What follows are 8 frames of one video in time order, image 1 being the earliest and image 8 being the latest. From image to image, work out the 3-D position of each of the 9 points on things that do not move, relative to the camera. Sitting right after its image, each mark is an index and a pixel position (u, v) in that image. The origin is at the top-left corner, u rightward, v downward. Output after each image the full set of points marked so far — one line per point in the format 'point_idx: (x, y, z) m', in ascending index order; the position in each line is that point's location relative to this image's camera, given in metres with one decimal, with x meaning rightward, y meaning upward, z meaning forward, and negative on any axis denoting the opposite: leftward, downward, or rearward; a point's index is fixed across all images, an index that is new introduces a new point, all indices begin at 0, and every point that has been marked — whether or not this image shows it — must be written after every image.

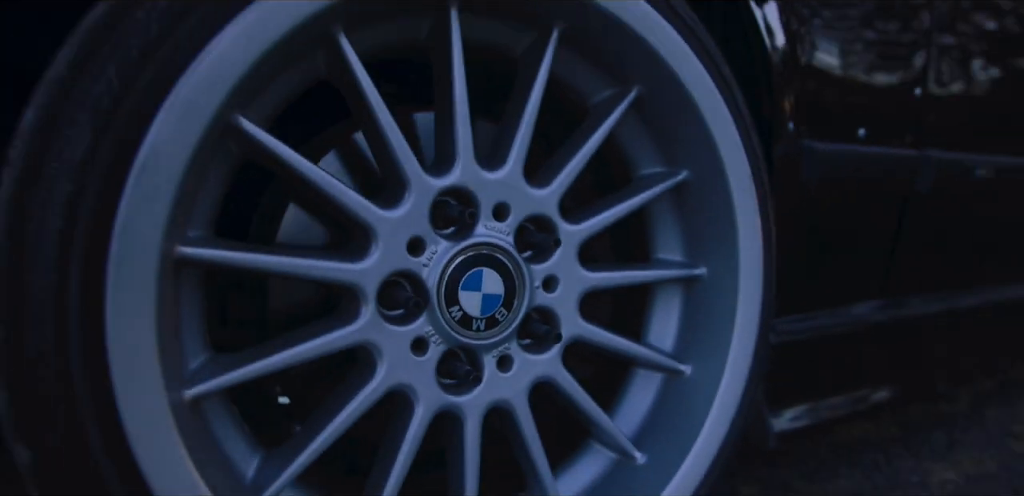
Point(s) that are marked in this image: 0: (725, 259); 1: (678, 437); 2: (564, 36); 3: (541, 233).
0: (+0.2, 0.0, +0.8) m
1: (+0.2, -0.2, +0.8) m
2: (+0.1, +0.2, +0.7) m
3: (0.0, 0.0, +0.7) m
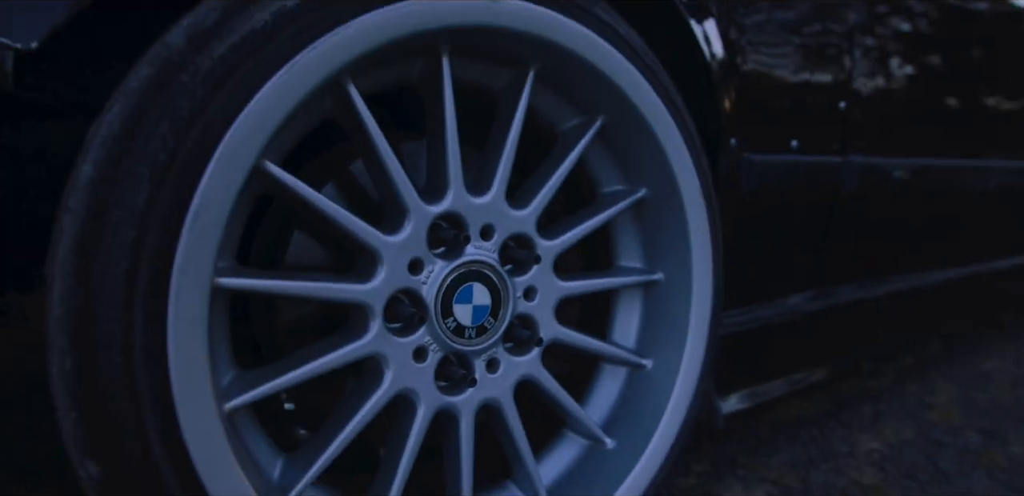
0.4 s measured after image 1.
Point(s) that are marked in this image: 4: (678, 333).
0: (+0.2, 0.0, +0.9) m
1: (+0.2, -0.2, +0.9) m
2: (0.0, +0.2, +0.8) m
3: (0.0, 0.0, +0.8) m
4: (+0.2, -0.1, +0.9) m
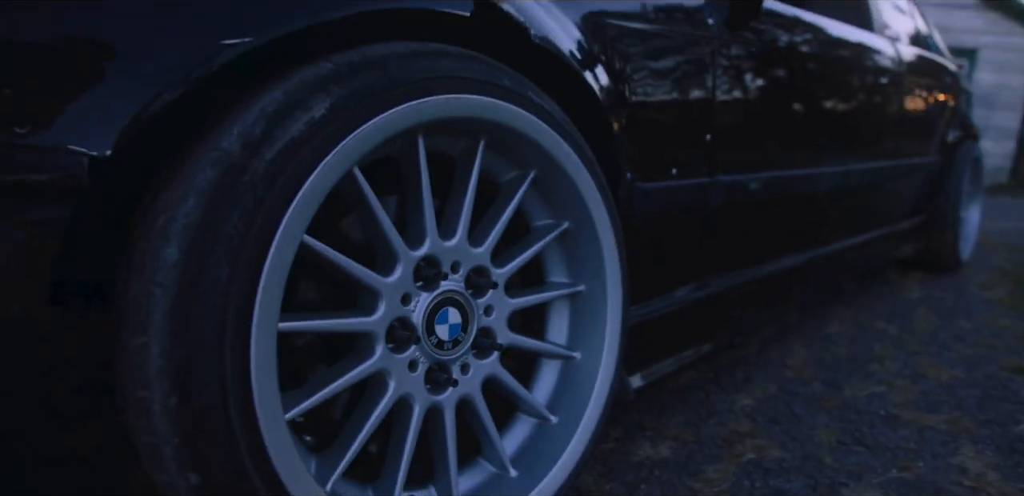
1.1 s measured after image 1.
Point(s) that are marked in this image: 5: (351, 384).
0: (+0.1, -0.1, +1.2) m
1: (+0.1, -0.3, +1.2) m
2: (0.0, +0.2, +1.1) m
3: (0.0, 0.0, +1.1) m
4: (+0.1, -0.1, +1.2) m
5: (-0.2, -0.2, +0.9) m
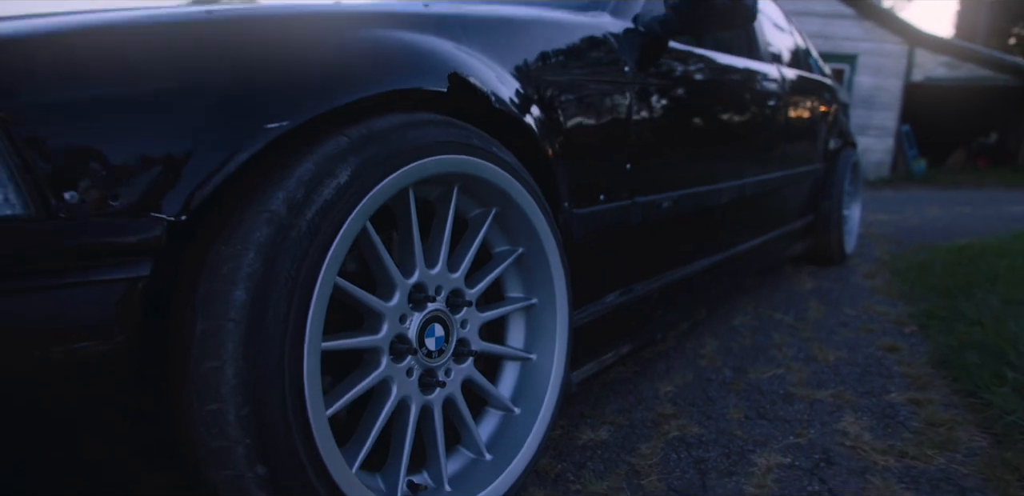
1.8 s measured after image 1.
0: (+0.1, -0.1, +1.5) m
1: (0.0, -0.3, +1.5) m
2: (-0.1, +0.1, +1.3) m
3: (-0.1, -0.1, +1.3) m
4: (+0.1, -0.2, +1.5) m
5: (-0.2, -0.2, +1.2) m
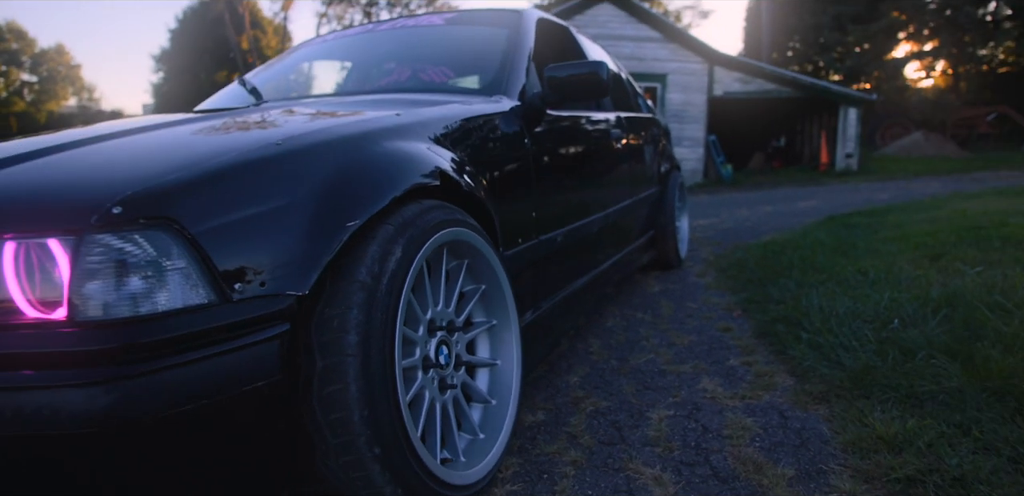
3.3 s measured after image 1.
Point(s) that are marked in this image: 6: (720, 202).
0: (0.0, -0.2, +2.1) m
1: (0.0, -0.4, +2.0) m
2: (-0.2, 0.0, +1.9) m
3: (-0.2, -0.2, +1.9) m
4: (0.0, -0.3, +2.1) m
5: (-0.2, -0.3, +1.7) m
6: (+3.0, +0.7, +10.2) m
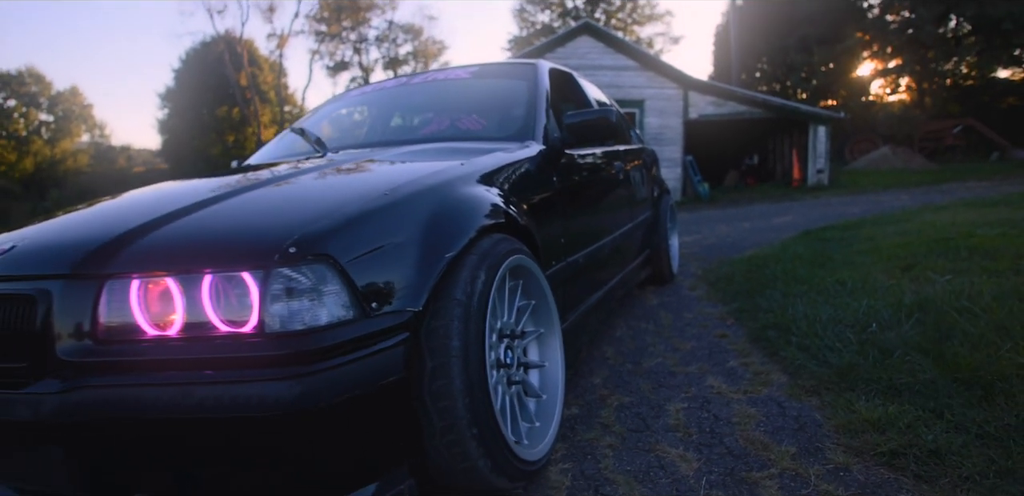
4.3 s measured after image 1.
0: (+0.1, -0.3, +2.5) m
1: (+0.1, -0.5, +2.5) m
2: (0.0, -0.1, +2.3) m
3: (0.0, -0.3, +2.3) m
4: (+0.1, -0.4, +2.5) m
5: (-0.1, -0.4, +2.2) m
6: (+2.9, +0.4, +10.8) m
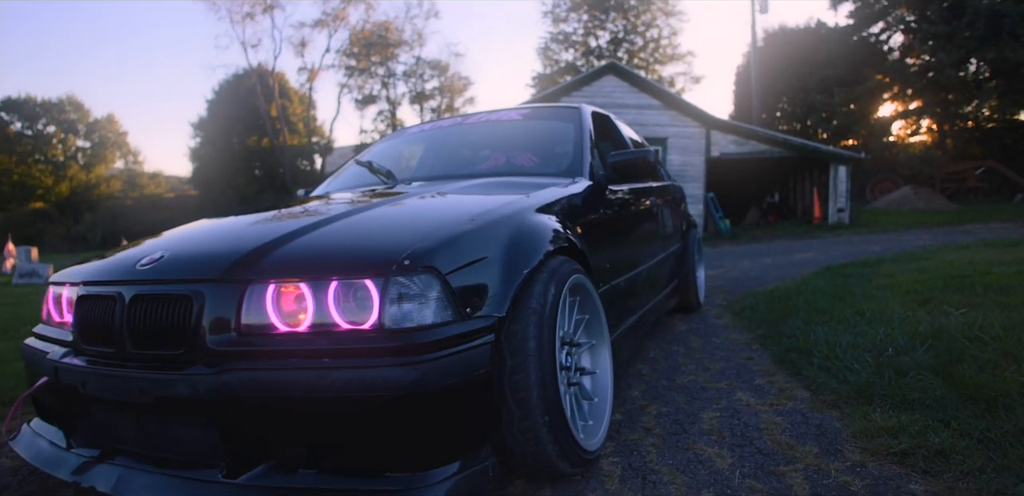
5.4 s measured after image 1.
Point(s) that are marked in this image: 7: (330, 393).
0: (+0.4, -0.4, +2.9) m
1: (+0.4, -0.6, +2.9) m
2: (+0.2, -0.2, +2.7) m
3: (+0.2, -0.4, +2.7) m
4: (+0.4, -0.5, +2.9) m
5: (+0.2, -0.5, +2.5) m
6: (+3.3, -0.1, +11.1) m
7: (-0.5, -0.4, +2.1) m
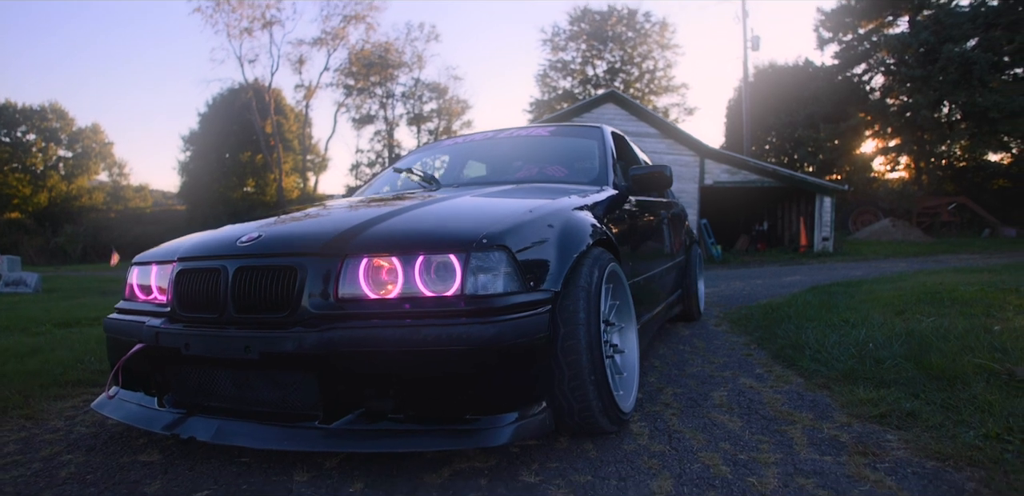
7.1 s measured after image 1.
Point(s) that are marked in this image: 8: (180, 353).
0: (+0.6, -0.3, +3.4) m
1: (+0.6, -0.5, +3.3) m
2: (+0.4, -0.1, +3.2) m
3: (+0.4, -0.3, +3.2) m
4: (+0.6, -0.4, +3.4) m
5: (+0.4, -0.4, +3.0) m
6: (+3.4, -0.5, +11.7) m
7: (-0.3, -0.4, +2.6) m
8: (-1.5, -0.5, +3.1) m
